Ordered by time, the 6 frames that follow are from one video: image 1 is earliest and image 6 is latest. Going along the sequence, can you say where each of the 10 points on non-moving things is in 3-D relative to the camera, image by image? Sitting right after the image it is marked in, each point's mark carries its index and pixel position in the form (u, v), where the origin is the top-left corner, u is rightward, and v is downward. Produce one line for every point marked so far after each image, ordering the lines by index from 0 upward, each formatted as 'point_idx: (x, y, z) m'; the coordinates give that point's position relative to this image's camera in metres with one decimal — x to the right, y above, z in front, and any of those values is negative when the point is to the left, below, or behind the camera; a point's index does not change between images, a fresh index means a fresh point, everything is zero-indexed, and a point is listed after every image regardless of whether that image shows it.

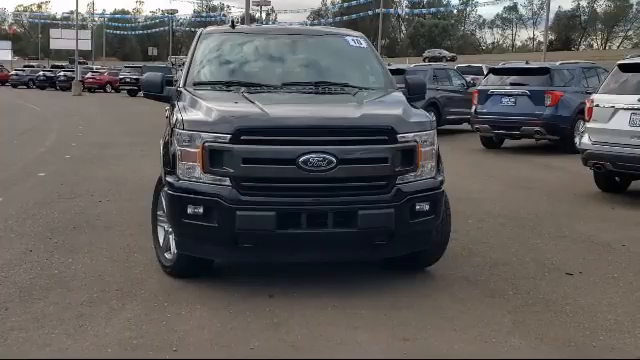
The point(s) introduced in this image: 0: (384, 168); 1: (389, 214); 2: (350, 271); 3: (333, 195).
0: (+0.4, +0.1, +5.2) m
1: (+0.5, -0.2, +5.1) m
2: (+0.2, -0.7, +5.9) m
3: (+0.1, -0.1, +5.1) m
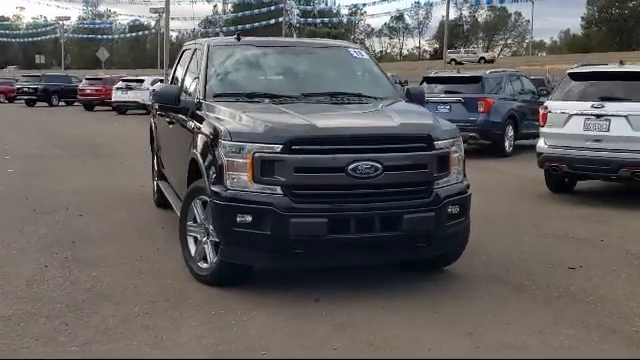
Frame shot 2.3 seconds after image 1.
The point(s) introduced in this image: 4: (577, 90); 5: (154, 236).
0: (+0.7, 0.0, +5.5) m
1: (+0.8, -0.3, +5.4) m
2: (+0.5, -0.7, +6.1) m
3: (+0.4, -0.1, +5.3) m
4: (+3.3, +1.1, +10.1) m
5: (-1.6, -0.5, +7.7) m
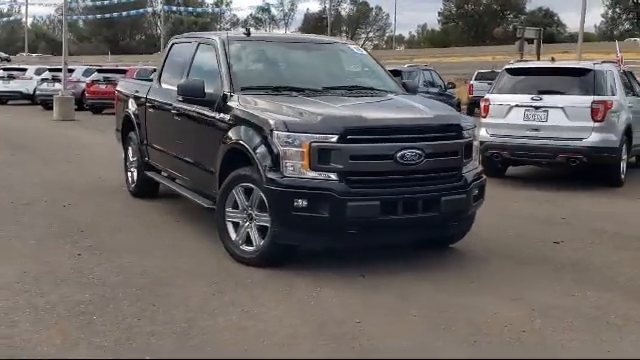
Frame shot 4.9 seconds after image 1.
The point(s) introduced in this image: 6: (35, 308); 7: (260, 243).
0: (+1.0, +0.2, +6.1) m
1: (+1.1, -0.1, +6.1) m
2: (+0.7, -0.6, +6.7) m
3: (+0.8, 0.0, +5.9) m
4: (+2.7, +1.3, +11.1) m
5: (-1.6, -0.4, +7.9) m
6: (-1.8, -0.8, +5.1) m
7: (-0.5, -0.5, +6.2) m
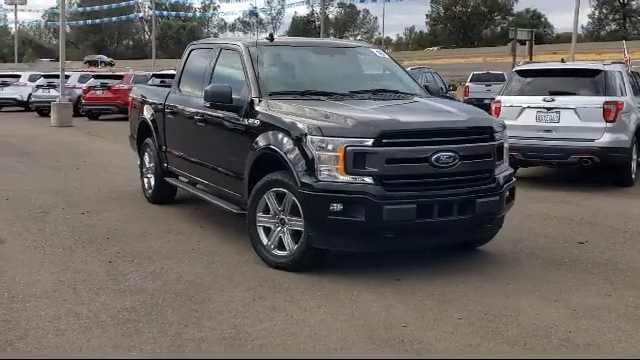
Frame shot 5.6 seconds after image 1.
0: (+1.3, +0.1, +6.1) m
1: (+1.3, -0.2, +6.1) m
2: (+0.9, -0.6, +6.8) m
3: (+1.0, -0.1, +6.0) m
4: (+2.9, +1.3, +11.2) m
5: (-1.4, -0.5, +7.9) m
6: (-1.5, -0.9, +5.1) m
7: (-0.2, -0.5, +6.2) m
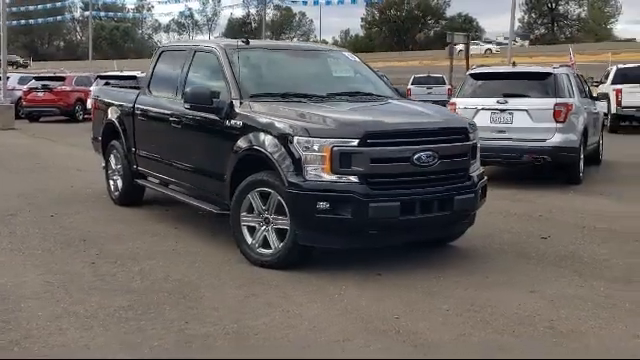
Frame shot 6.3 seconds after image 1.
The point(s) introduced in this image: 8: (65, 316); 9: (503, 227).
0: (+1.2, +0.2, +6.4) m
1: (+1.2, -0.1, +6.4) m
2: (+0.7, -0.6, +7.0) m
3: (+0.9, 0.0, +6.2) m
4: (+2.3, +1.3, +11.6) m
5: (-1.7, -0.5, +7.9) m
6: (-1.6, -0.9, +5.1) m
7: (-0.3, -0.5, +6.3) m
8: (-1.6, -0.9, +5.1) m
9: (+1.9, -0.5, +8.3) m
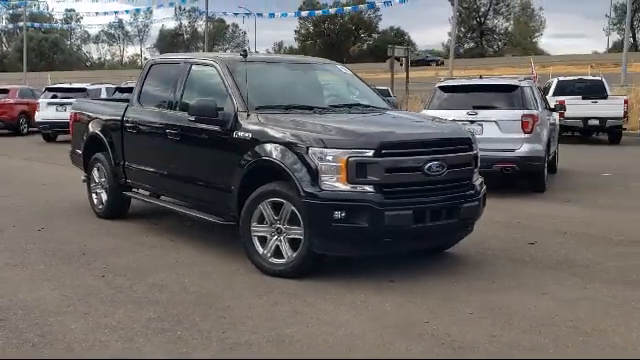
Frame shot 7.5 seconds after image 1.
0: (+1.2, +0.1, +6.7) m
1: (+1.3, -0.2, +6.7) m
2: (+0.8, -0.7, +7.2) m
3: (+1.0, -0.1, +6.4) m
4: (+1.9, +1.2, +11.9) m
5: (-1.7, -0.6, +7.9) m
6: (-1.3, -1.0, +5.1) m
7: (-0.2, -0.6, +6.4) m
8: (-1.4, -1.0, +5.1) m
9: (+1.8, -0.6, +8.6) m
